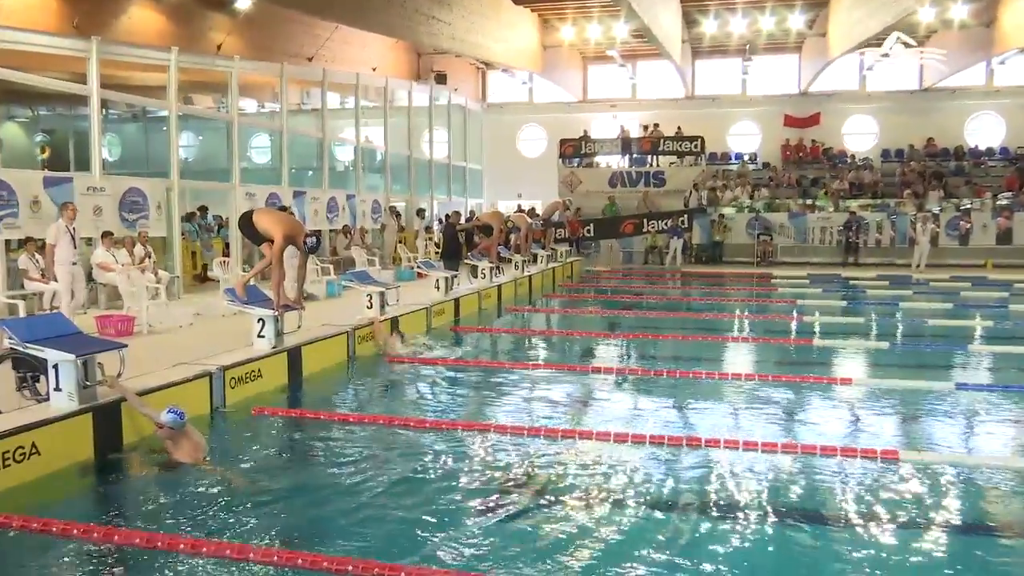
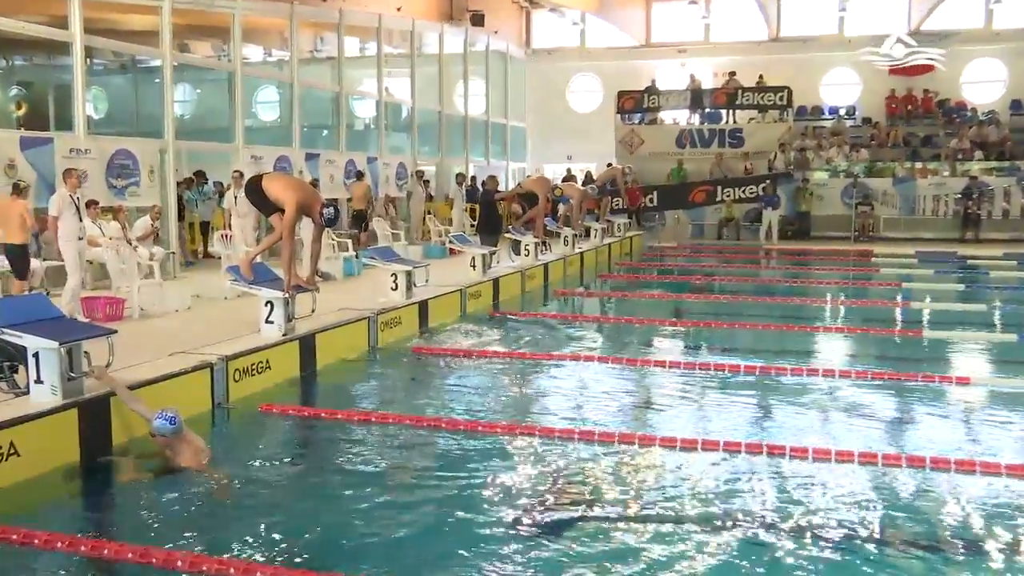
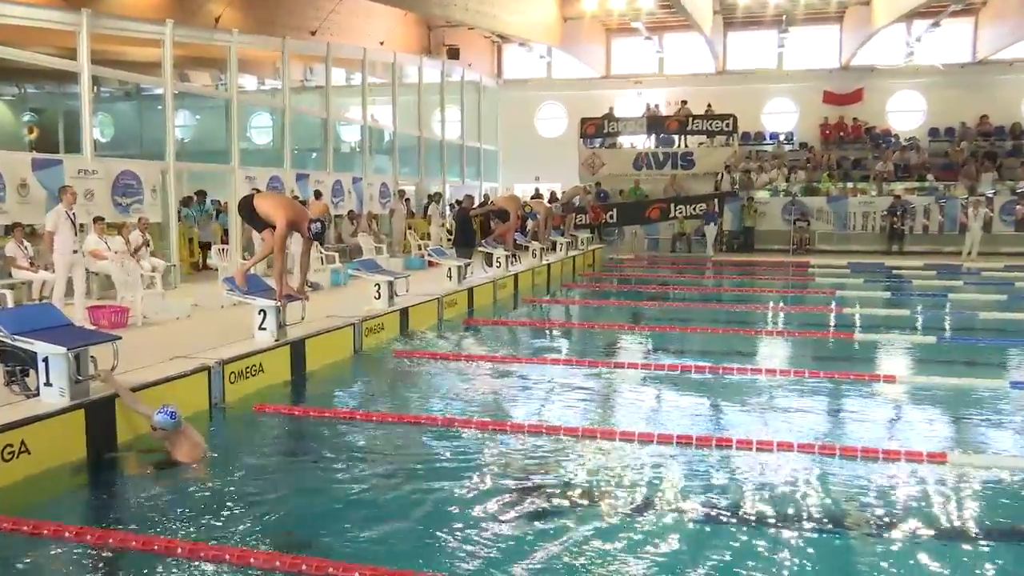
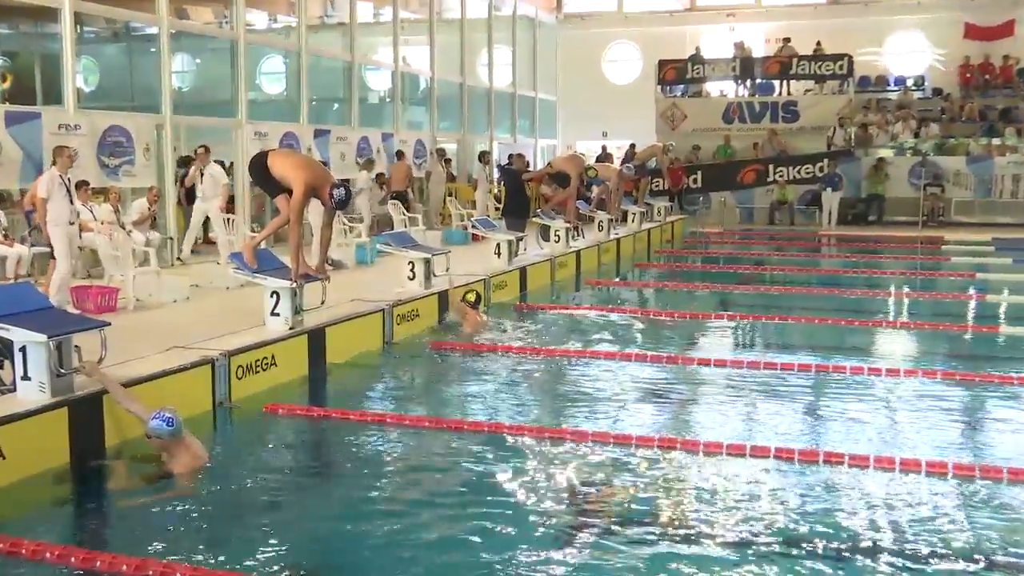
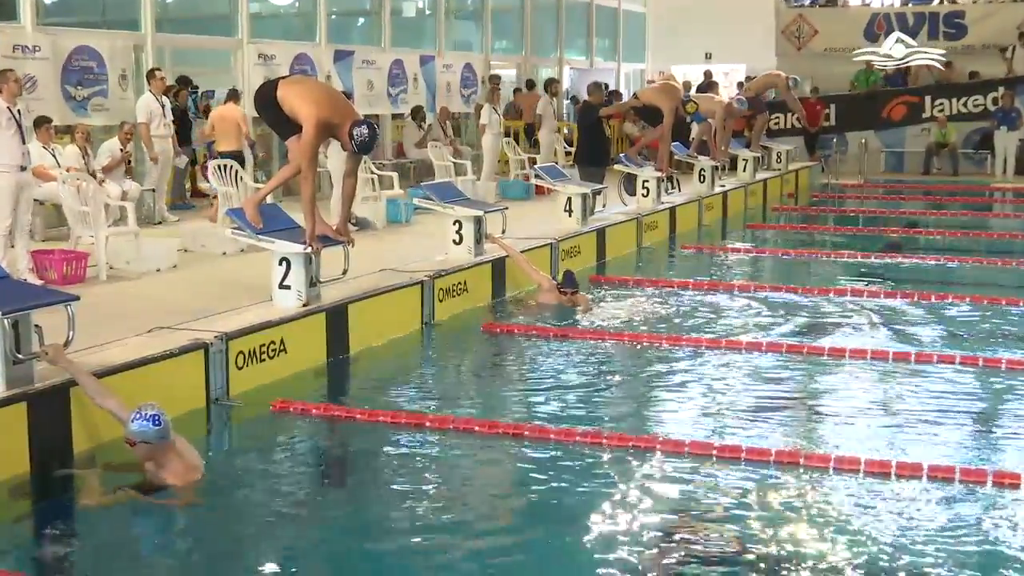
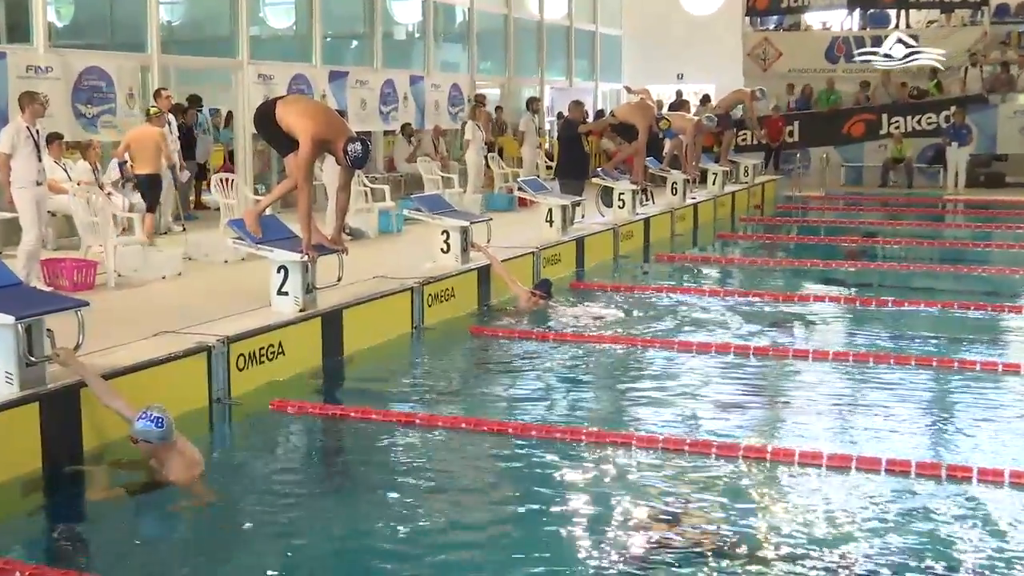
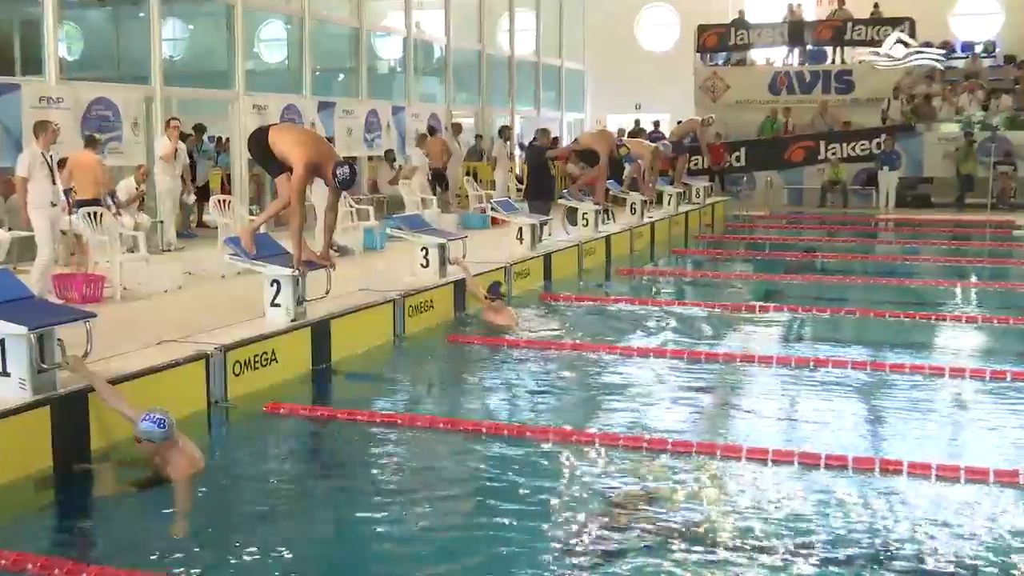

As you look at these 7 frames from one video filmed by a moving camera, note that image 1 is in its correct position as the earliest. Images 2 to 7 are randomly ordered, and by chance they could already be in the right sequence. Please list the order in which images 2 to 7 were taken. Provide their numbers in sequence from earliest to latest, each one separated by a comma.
3, 2, 4, 7, 6, 5
